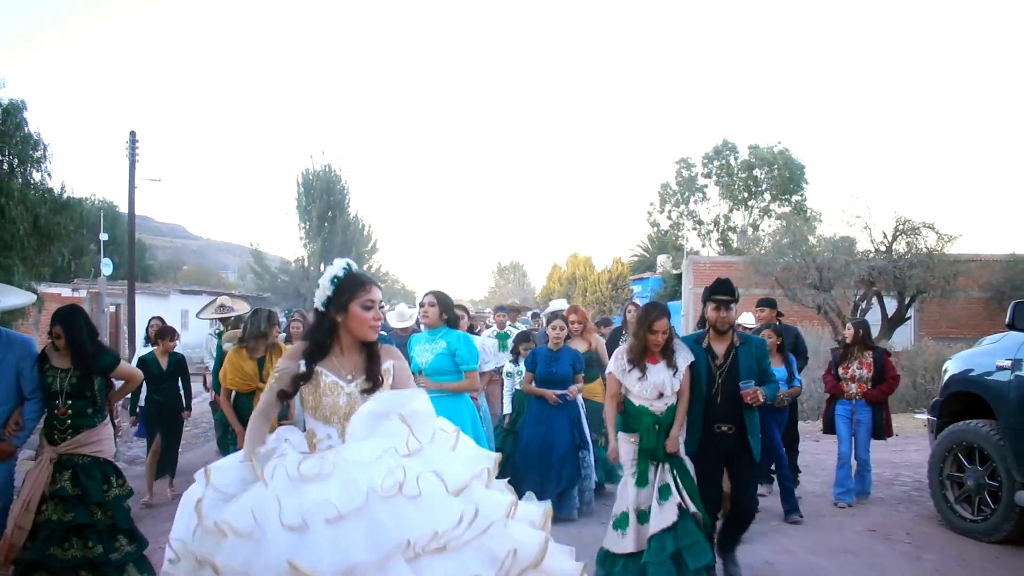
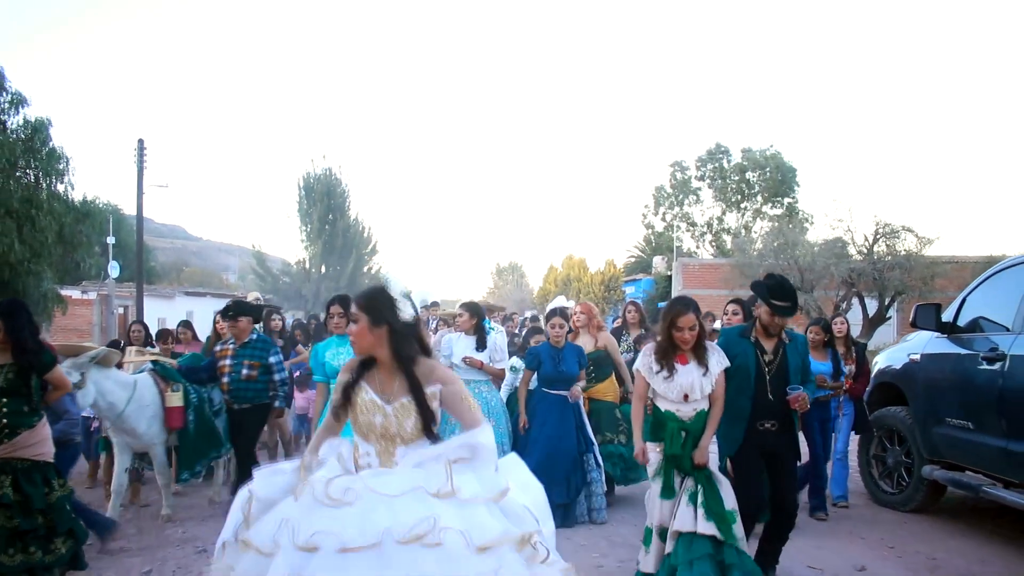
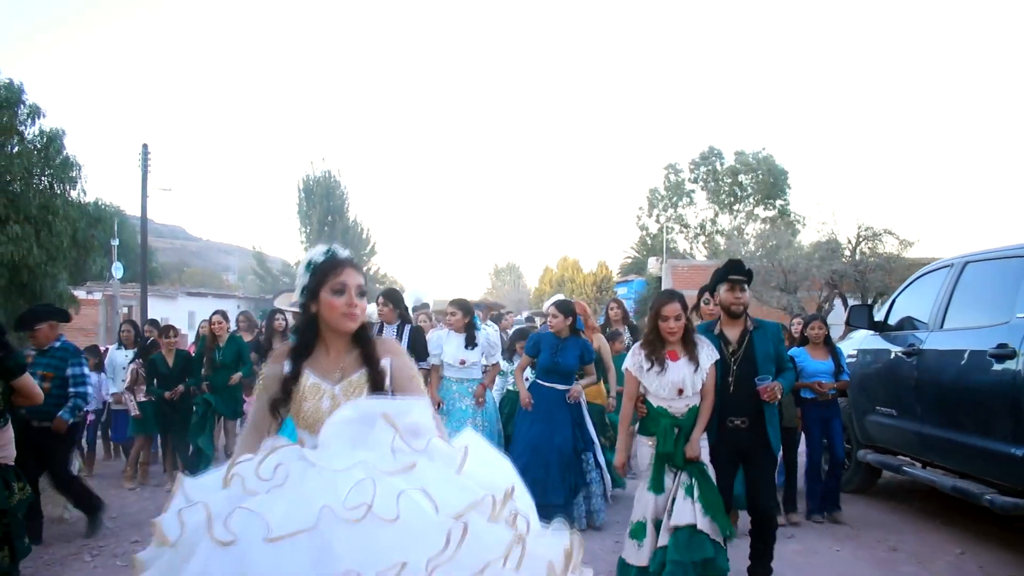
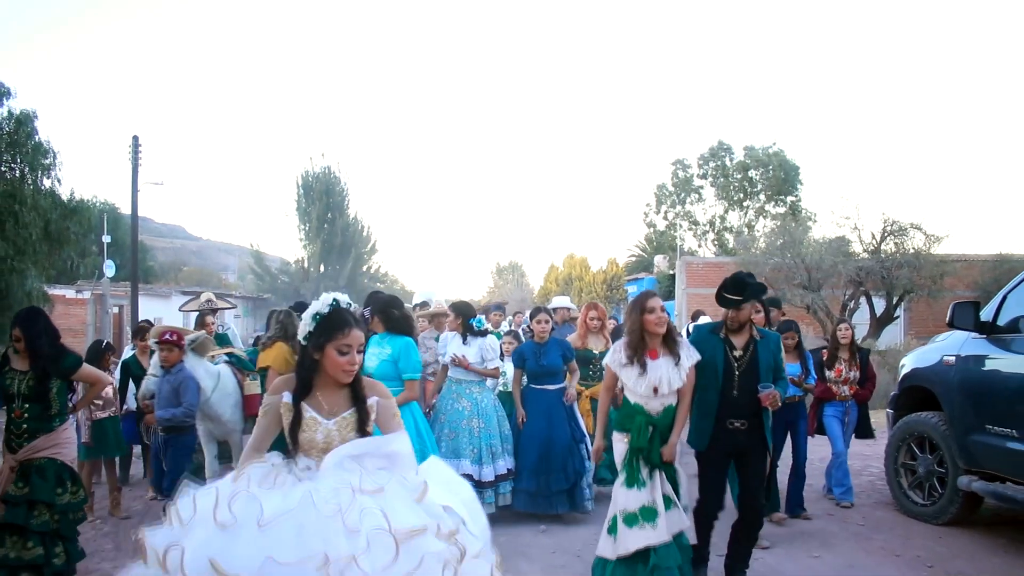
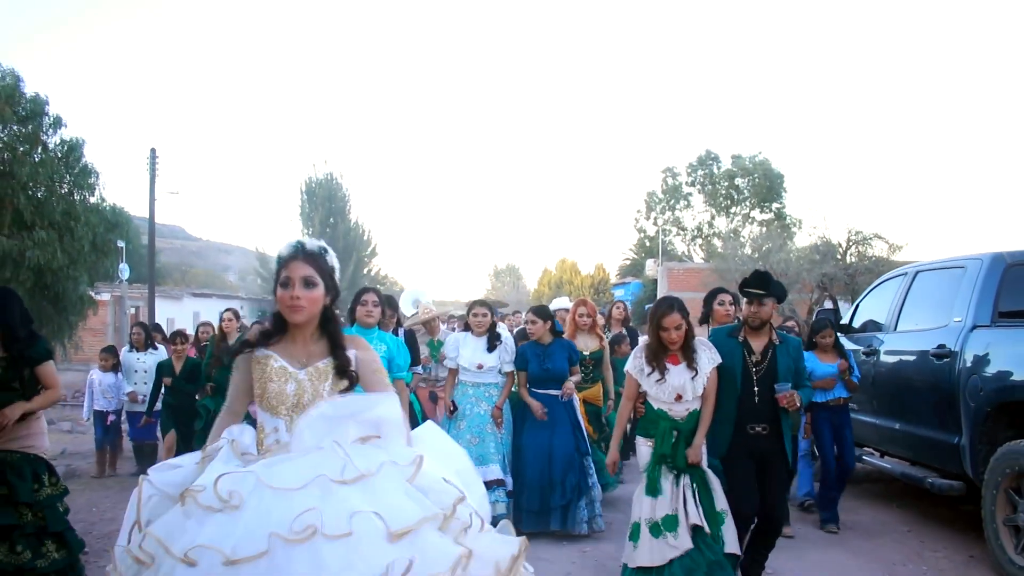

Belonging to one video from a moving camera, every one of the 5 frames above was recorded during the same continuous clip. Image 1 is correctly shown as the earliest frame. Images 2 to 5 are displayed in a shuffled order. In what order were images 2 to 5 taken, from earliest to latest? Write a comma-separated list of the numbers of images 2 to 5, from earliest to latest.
4, 2, 3, 5
